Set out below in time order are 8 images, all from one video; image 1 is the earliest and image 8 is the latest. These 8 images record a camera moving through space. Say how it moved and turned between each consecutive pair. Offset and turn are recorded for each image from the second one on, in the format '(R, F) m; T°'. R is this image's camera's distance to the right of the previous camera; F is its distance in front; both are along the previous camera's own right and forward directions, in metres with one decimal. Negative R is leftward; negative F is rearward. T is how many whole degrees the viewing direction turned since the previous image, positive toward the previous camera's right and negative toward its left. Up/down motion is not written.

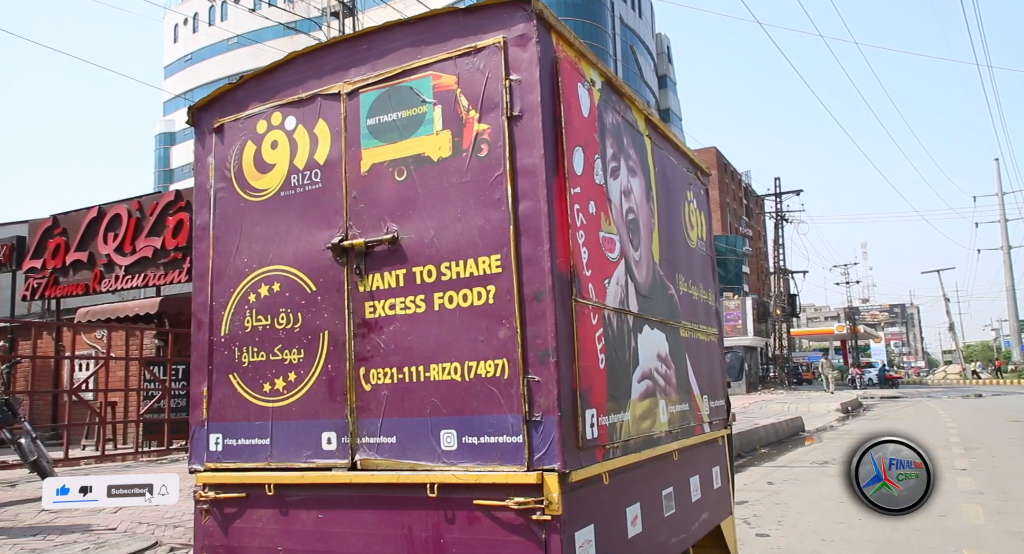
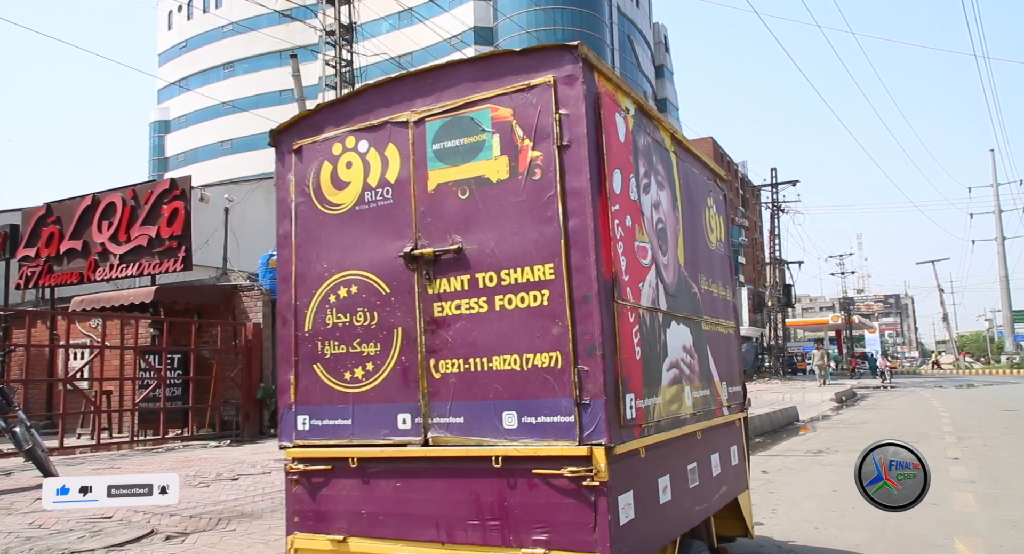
(-0.1, -0.2) m; 0°
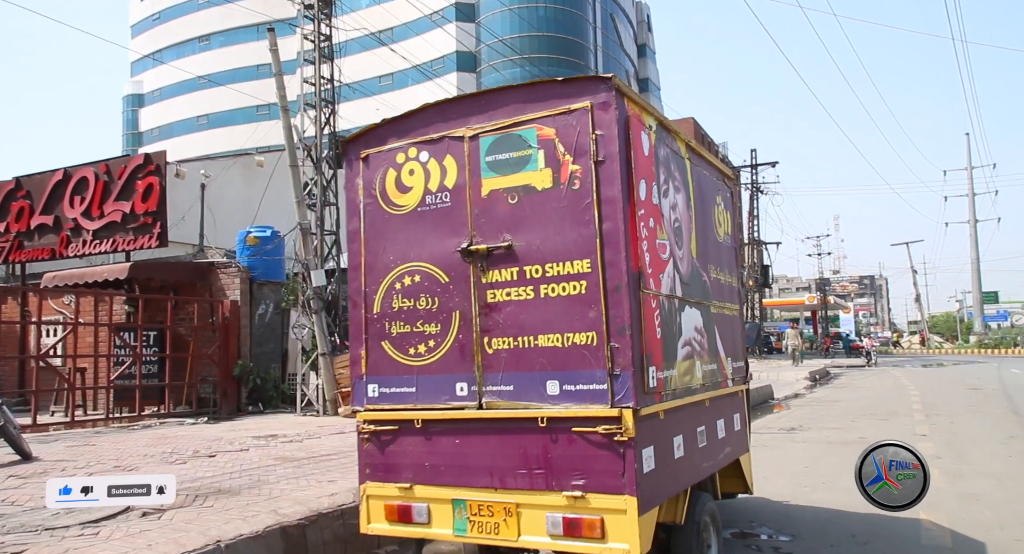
(-0.1, -0.3) m; +2°
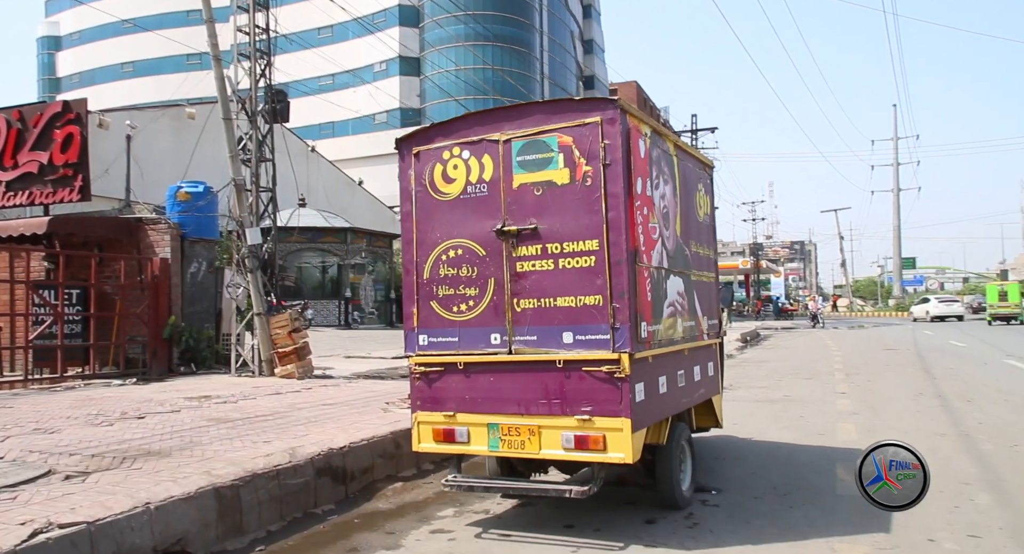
(-0.2, -0.5) m; +5°
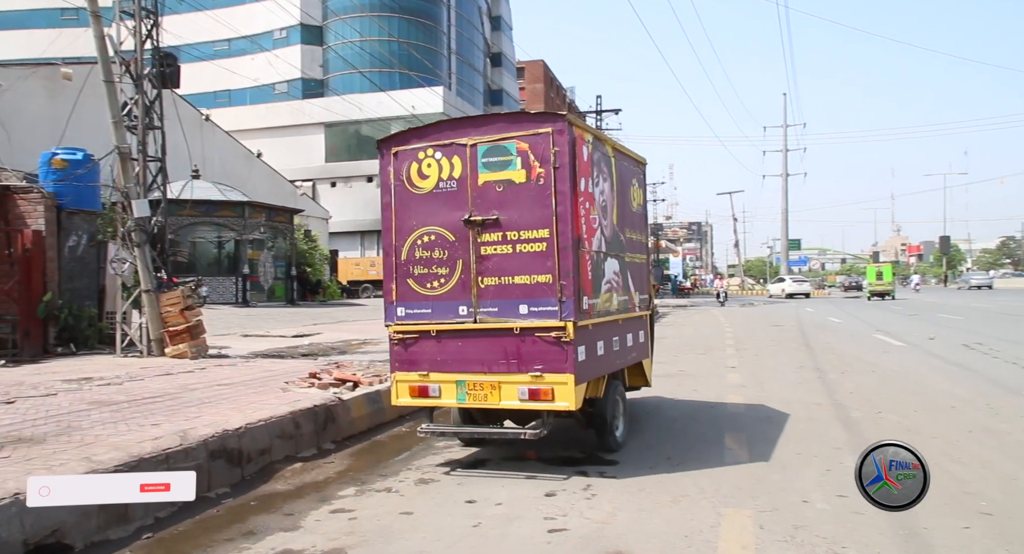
(0.0, +0.3) m; +7°
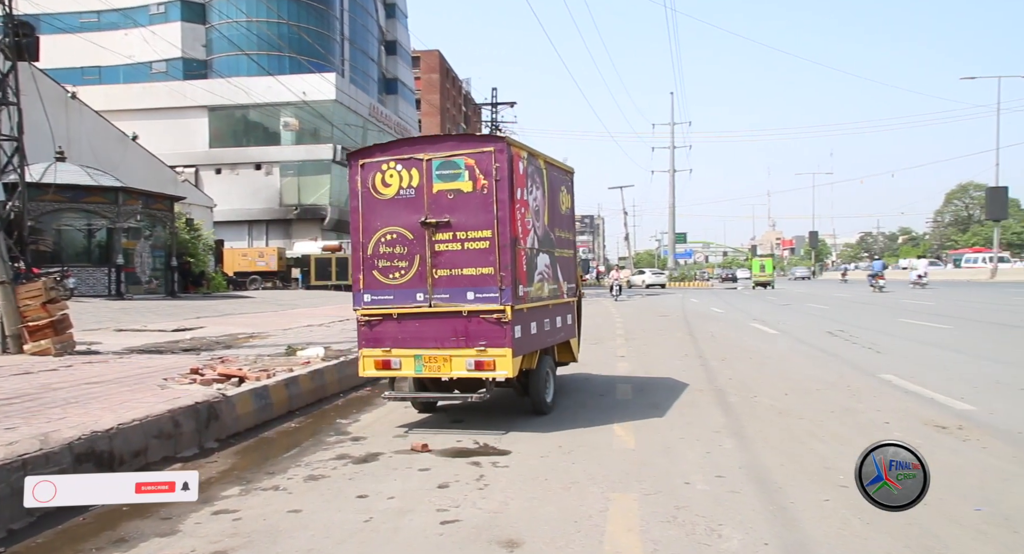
(+0.2, +1.2) m; +8°
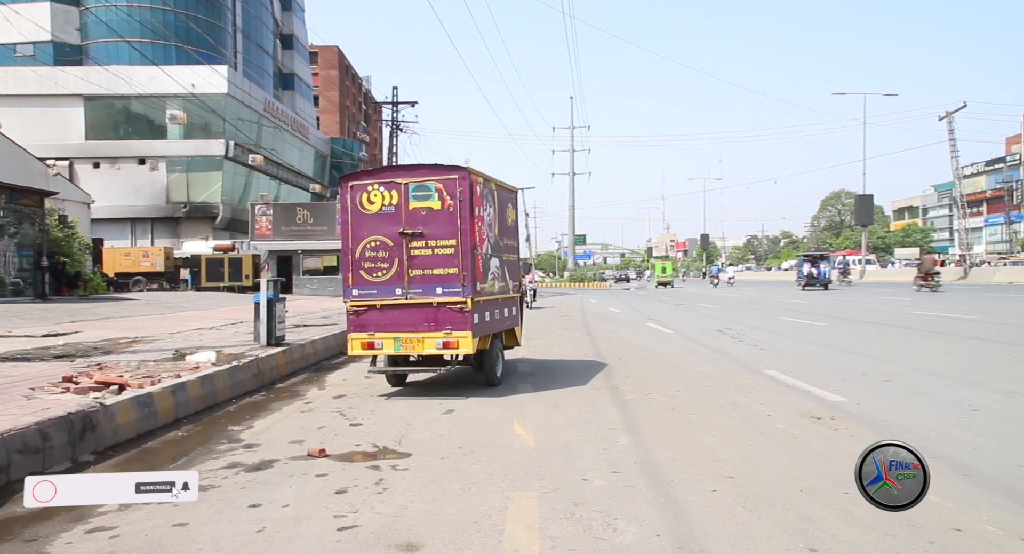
(+0.7, +2.8) m; +7°
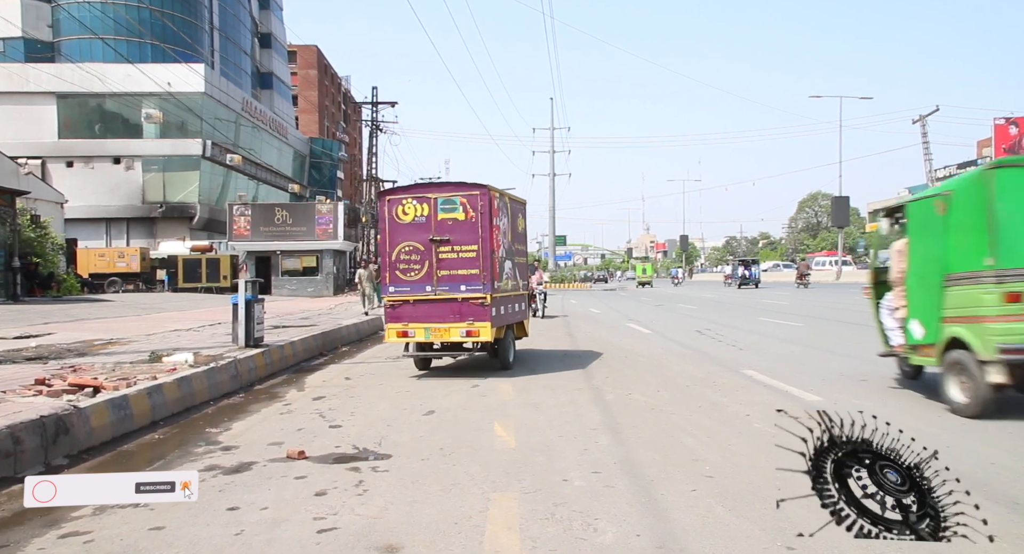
(+0.2, +1.0) m; +1°
